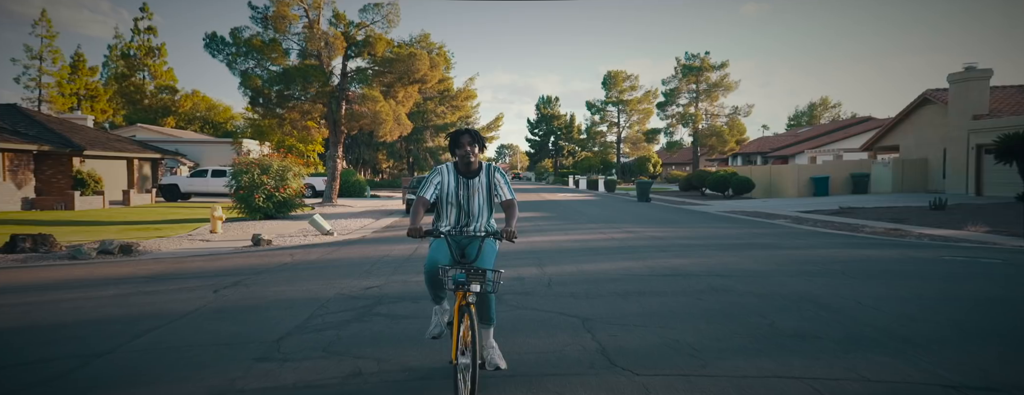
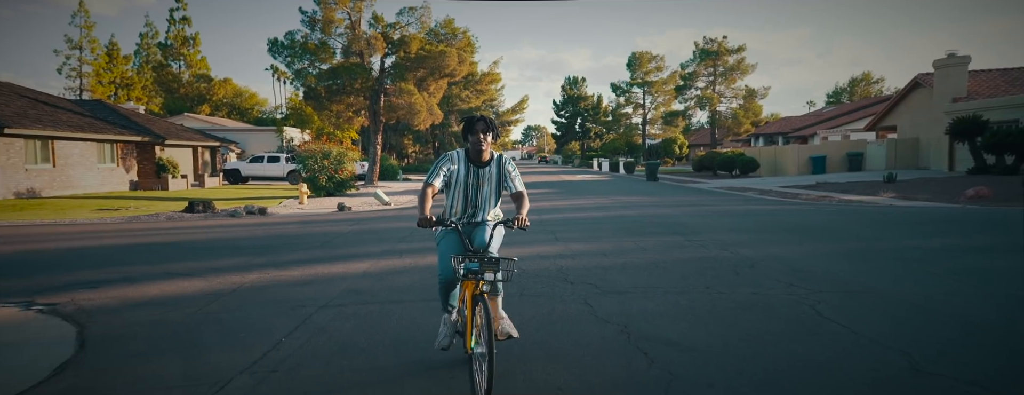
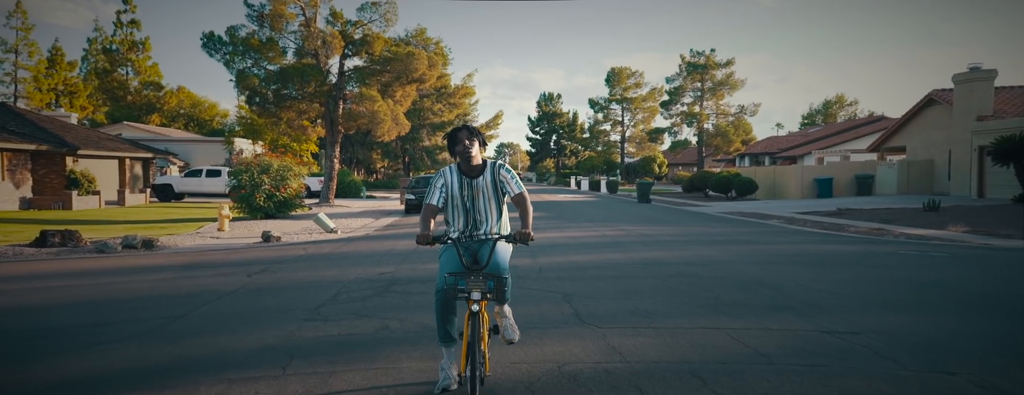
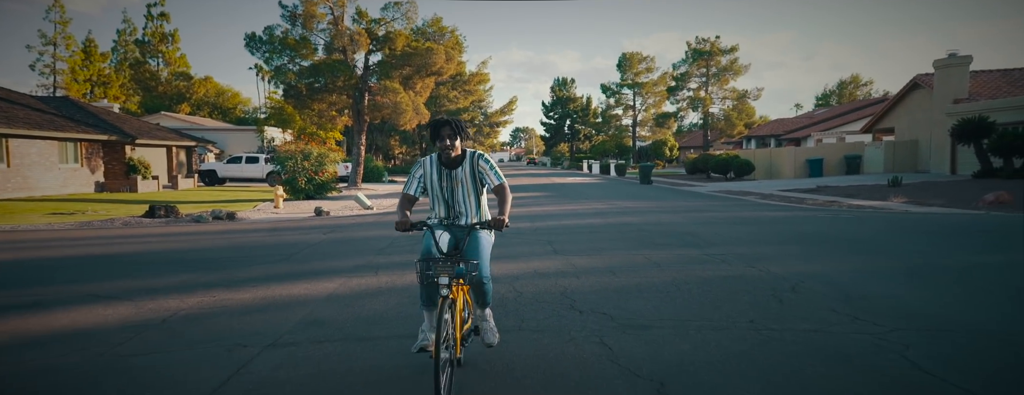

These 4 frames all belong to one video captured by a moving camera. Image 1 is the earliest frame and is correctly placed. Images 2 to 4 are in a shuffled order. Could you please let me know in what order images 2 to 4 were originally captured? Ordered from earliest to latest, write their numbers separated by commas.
3, 4, 2
